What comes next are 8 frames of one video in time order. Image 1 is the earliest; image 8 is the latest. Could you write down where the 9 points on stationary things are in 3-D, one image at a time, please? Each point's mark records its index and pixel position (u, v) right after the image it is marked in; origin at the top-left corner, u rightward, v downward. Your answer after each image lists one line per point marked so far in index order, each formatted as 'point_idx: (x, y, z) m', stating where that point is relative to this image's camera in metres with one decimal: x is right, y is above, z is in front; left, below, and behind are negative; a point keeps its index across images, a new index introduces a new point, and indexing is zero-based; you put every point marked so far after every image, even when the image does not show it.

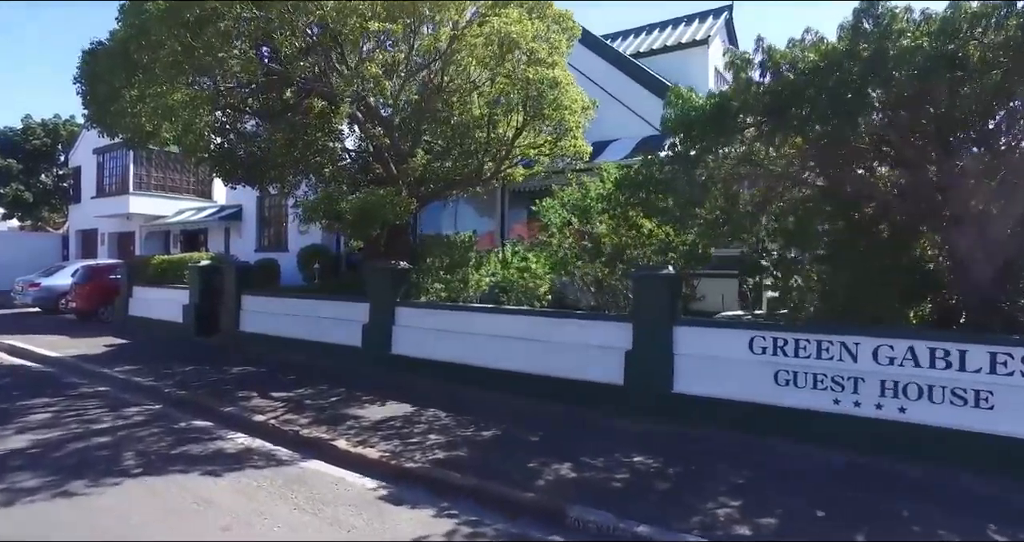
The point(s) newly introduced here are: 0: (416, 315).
0: (-2.5, -1.1, +11.4) m
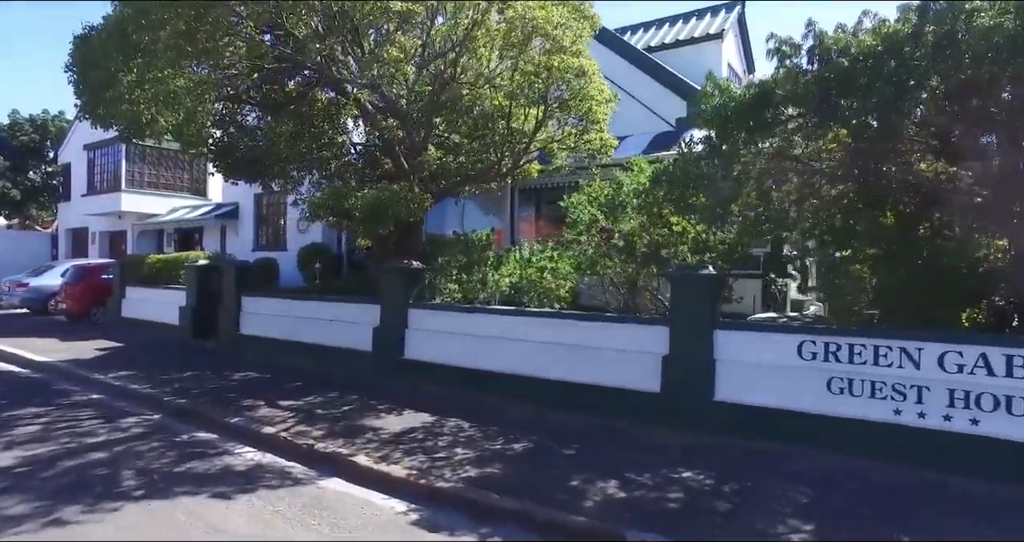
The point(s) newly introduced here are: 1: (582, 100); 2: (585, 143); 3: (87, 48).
0: (-2.0, -1.1, +10.8) m
1: (+1.7, +4.1, +10.7) m
2: (+1.9, +3.2, +11.1) m
3: (-9.1, +4.8, +9.7) m
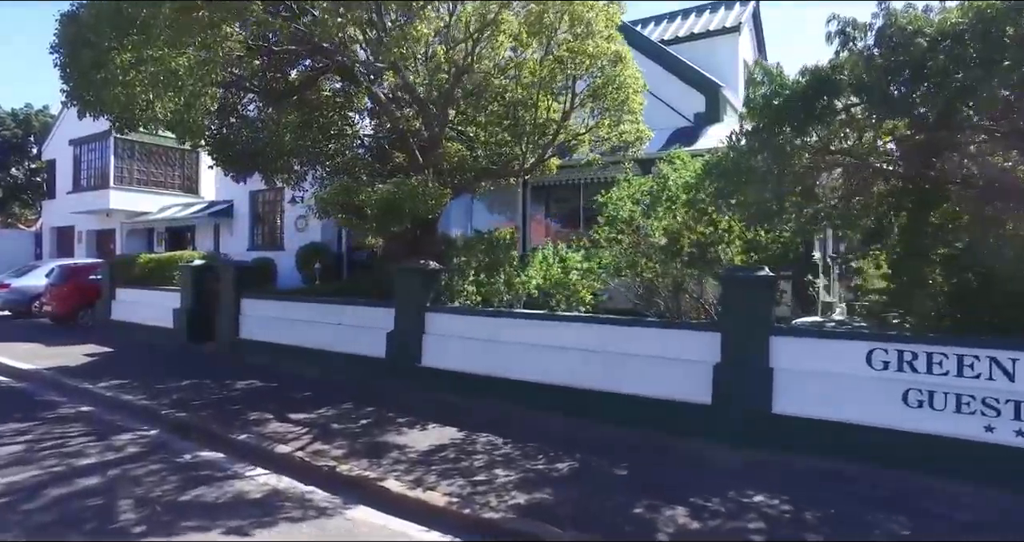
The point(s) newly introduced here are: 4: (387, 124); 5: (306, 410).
0: (-1.4, -1.1, +10.0) m
1: (+2.3, +4.1, +10.0) m
2: (+2.5, +3.2, +10.5) m
3: (-8.5, +4.8, +8.8) m
4: (-3.1, +3.7, +11.5) m
5: (-4.1, -2.8, +9.1) m
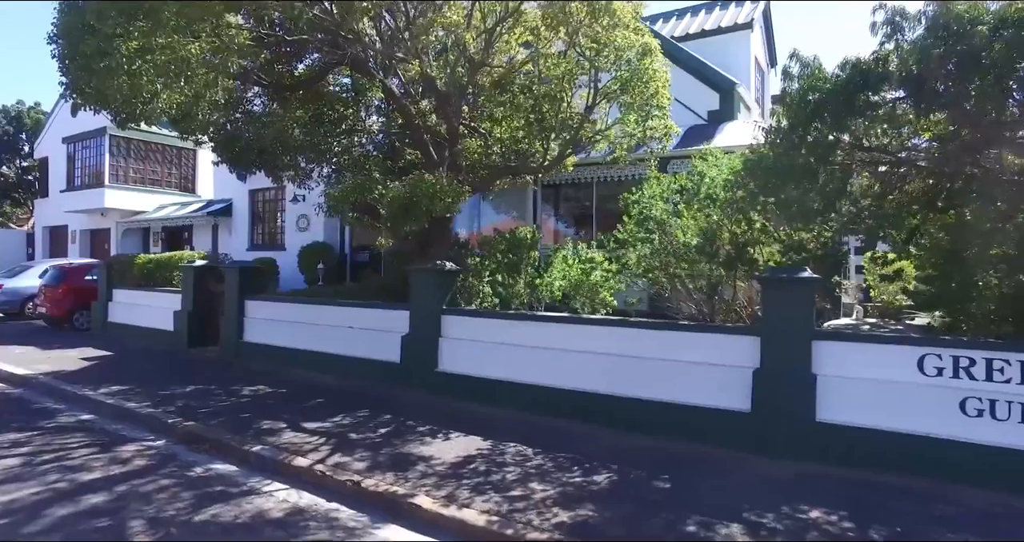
0: (-0.9, -1.1, +9.6) m
1: (+2.8, +4.0, +9.6) m
2: (+3.0, +3.1, +10.1) m
3: (-8.0, +4.8, +8.3) m
4: (-2.6, +3.7, +11.1) m
5: (-3.7, -2.8, +8.6) m
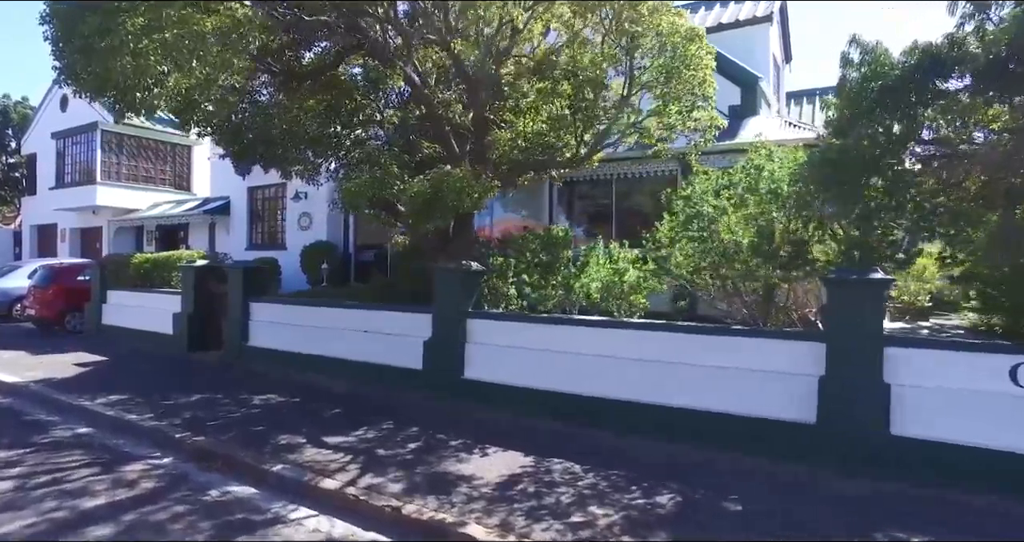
0: (-0.3, -1.2, +9.0) m
1: (+3.4, +4.0, +9.0) m
2: (+3.6, +3.1, +9.5) m
3: (-7.3, +4.7, +7.6) m
4: (-2.0, +3.7, +10.4) m
5: (-3.0, -2.8, +8.0) m
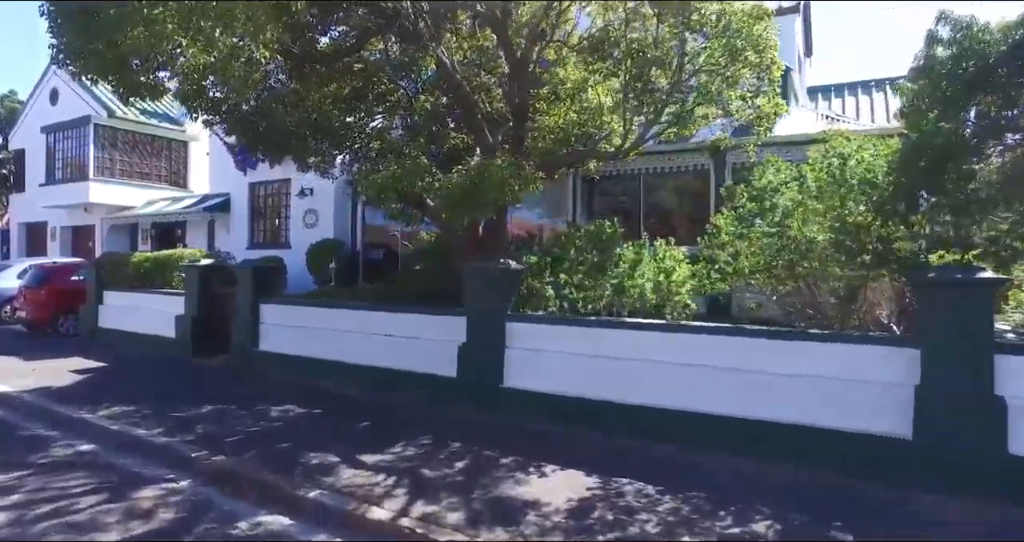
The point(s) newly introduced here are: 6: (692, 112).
0: (+0.6, -1.1, +8.2) m
1: (+4.3, +4.1, +8.3) m
2: (+4.4, +3.2, +8.8) m
3: (-6.5, +4.8, +6.7) m
4: (-1.2, +3.7, +9.6) m
5: (-2.2, -2.8, +7.2) m
6: (+3.4, +3.1, +8.8) m
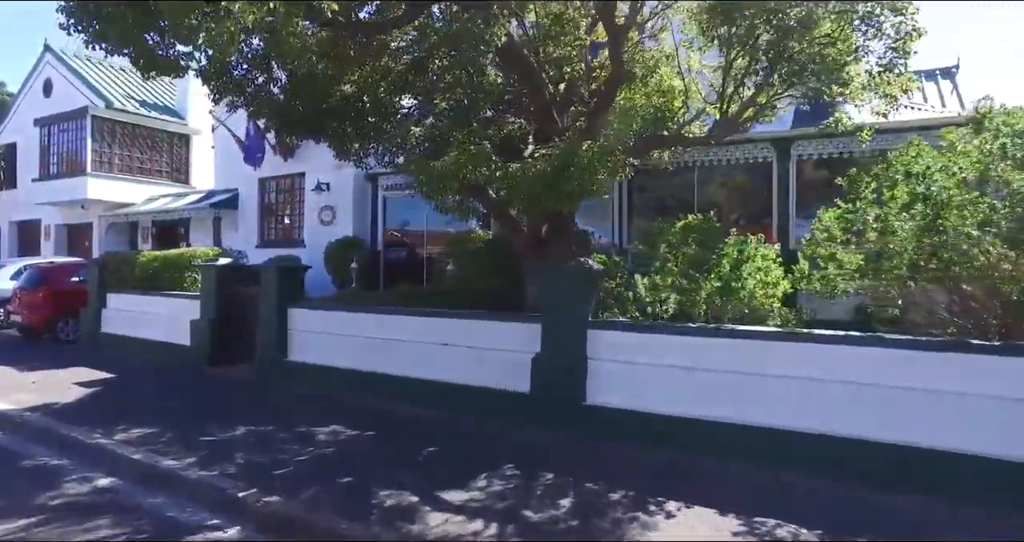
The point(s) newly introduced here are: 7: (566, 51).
0: (+1.9, -1.1, +7.1) m
1: (+5.6, +4.1, +7.3) m
2: (+5.8, +3.2, +7.8) m
3: (-5.1, +4.8, +5.5) m
4: (+0.2, +3.7, +8.5) m
5: (-0.7, -2.8, +6.0) m
6: (+4.8, +3.1, +7.8) m
7: (+0.8, +3.9, +8.1) m
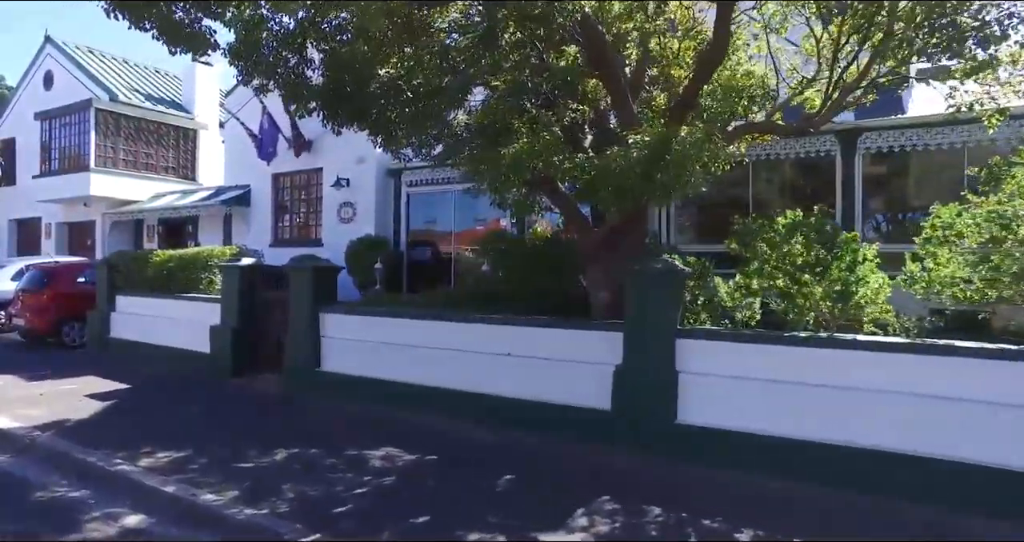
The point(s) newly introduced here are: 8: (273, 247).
0: (+3.1, -1.2, +6.2) m
1: (+6.8, +4.0, +6.4) m
2: (+7.0, +3.1, +6.9) m
3: (-3.9, +4.7, +4.6) m
4: (+1.3, +3.7, +7.6) m
5: (+0.4, -2.8, +5.1) m
6: (+6.0, +3.1, +6.9) m
7: (+1.9, +3.9, +7.2) m
8: (-10.0, +1.0, +19.1) m
